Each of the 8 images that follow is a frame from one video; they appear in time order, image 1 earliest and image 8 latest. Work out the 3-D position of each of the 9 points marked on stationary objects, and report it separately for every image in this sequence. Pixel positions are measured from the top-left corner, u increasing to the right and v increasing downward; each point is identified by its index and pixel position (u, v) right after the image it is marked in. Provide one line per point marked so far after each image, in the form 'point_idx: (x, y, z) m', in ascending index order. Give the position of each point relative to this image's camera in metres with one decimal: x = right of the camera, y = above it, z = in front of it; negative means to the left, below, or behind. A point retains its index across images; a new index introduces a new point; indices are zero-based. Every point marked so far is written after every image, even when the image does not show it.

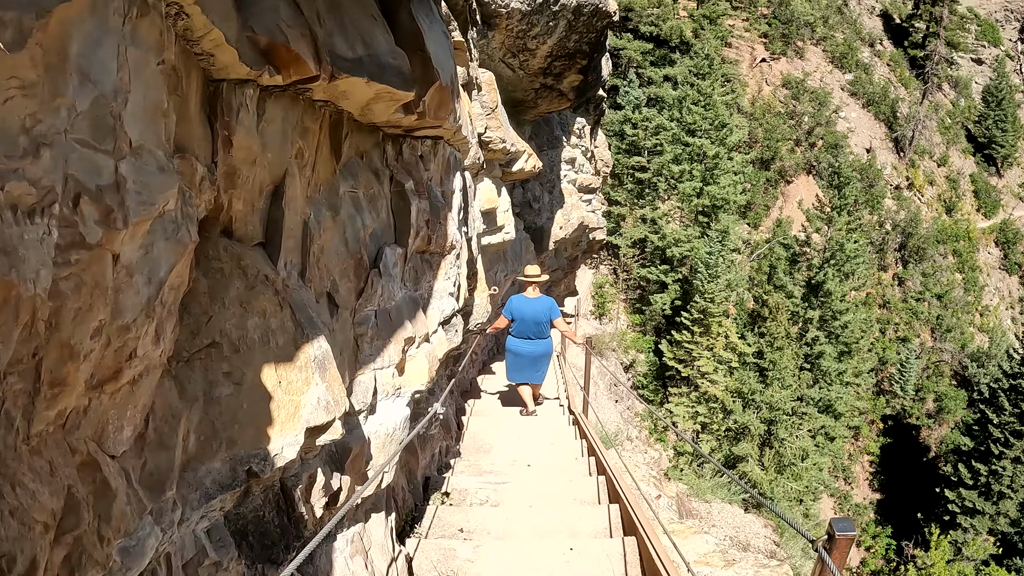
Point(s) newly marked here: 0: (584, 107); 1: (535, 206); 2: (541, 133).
0: (+1.1, +2.7, +16.9) m
1: (+0.3, +1.1, +14.9) m
2: (+0.4, +2.1, +15.1) m
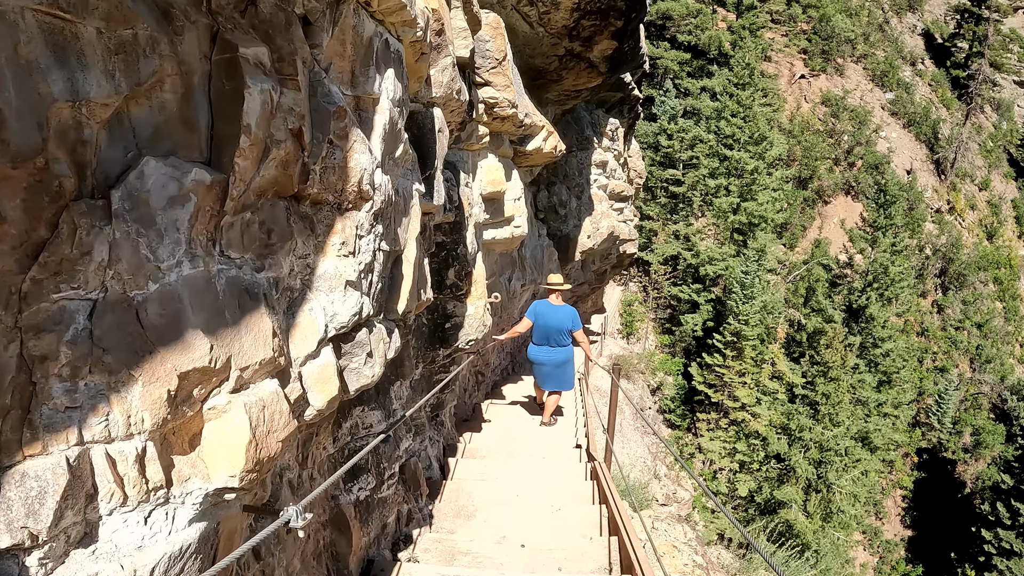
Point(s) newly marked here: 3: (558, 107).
0: (+1.5, +2.5, +15.4) m
1: (+0.6, +0.9, +13.4) m
2: (+0.7, +1.9, +13.7) m
3: (+0.6, +2.0, +11.4) m
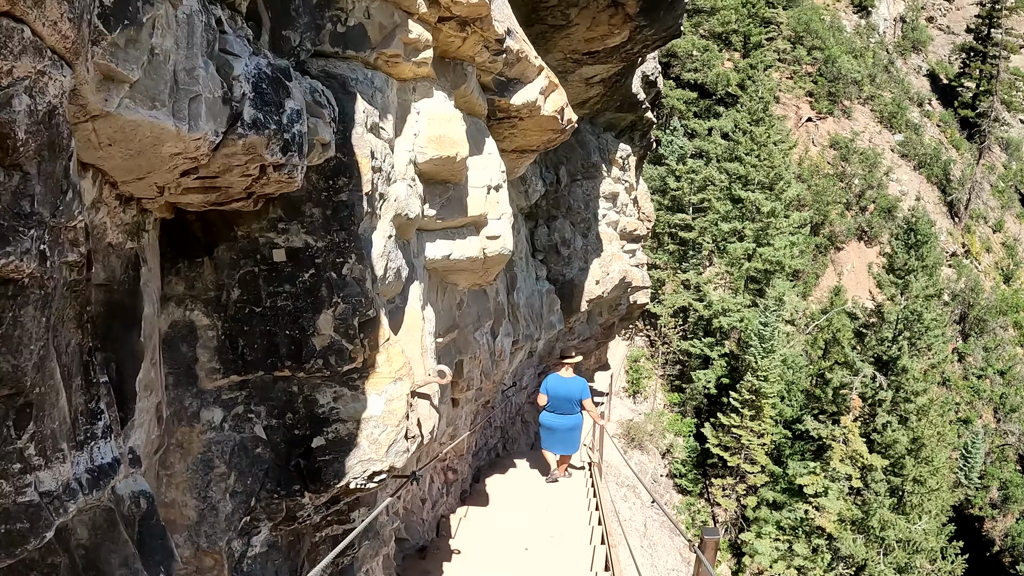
0: (+1.4, +1.8, +13.0) m
1: (+0.5, +0.4, +10.9) m
2: (+0.6, +1.3, +11.2) m
3: (+0.4, +1.6, +9.0) m
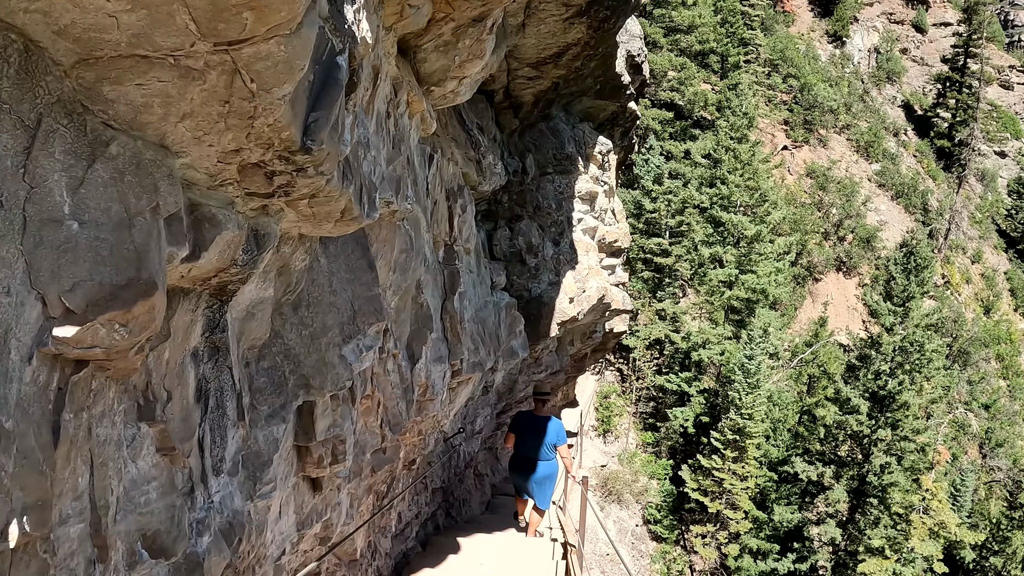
0: (+1.0, +1.6, +10.8) m
1: (+0.1, +0.2, +8.6) m
2: (+0.2, +1.2, +9.0) m
3: (+0.1, +1.5, +6.7) m
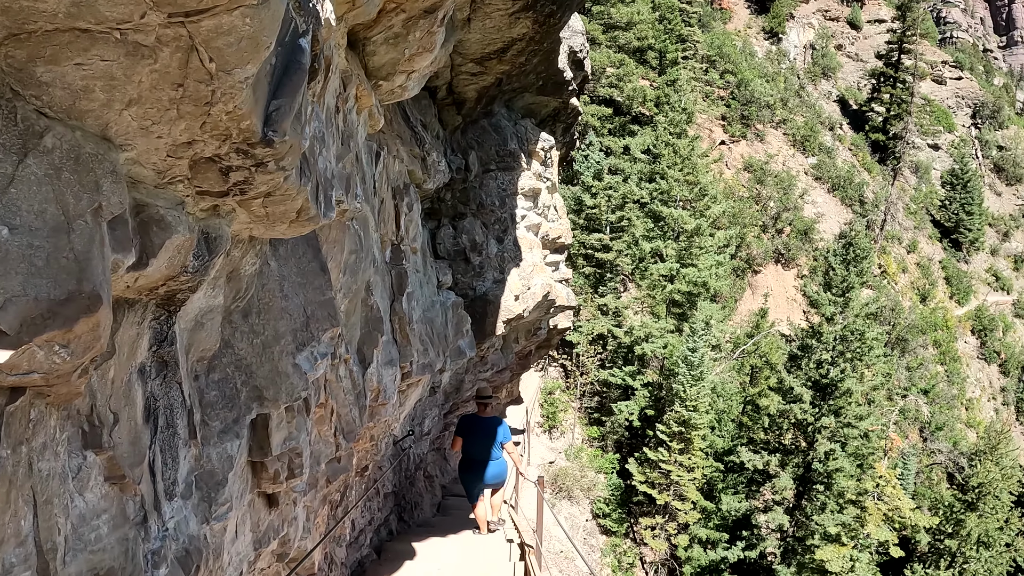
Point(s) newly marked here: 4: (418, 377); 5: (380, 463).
0: (+0.4, +1.6, +10.7) m
1: (-0.3, +0.2, +8.5) m
2: (-0.2, +1.2, +8.9) m
3: (-0.2, +1.5, +6.6) m
4: (-0.5, -0.4, +5.4) m
5: (-0.7, -0.9, +5.7) m
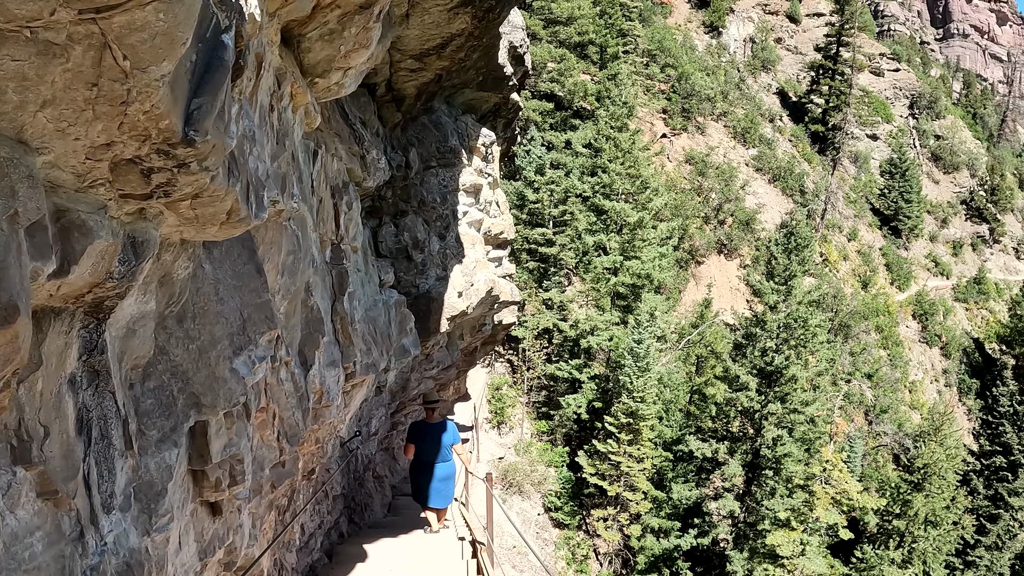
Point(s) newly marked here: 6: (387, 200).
0: (-0.2, +1.7, +10.7) m
1: (-0.7, +0.2, +8.5) m
2: (-0.7, +1.2, +8.8) m
3: (-0.6, +1.5, +6.6) m
4: (-0.7, -0.4, +5.4) m
5: (-1.0, -0.9, +5.6) m
6: (-1.0, +0.7, +8.4) m
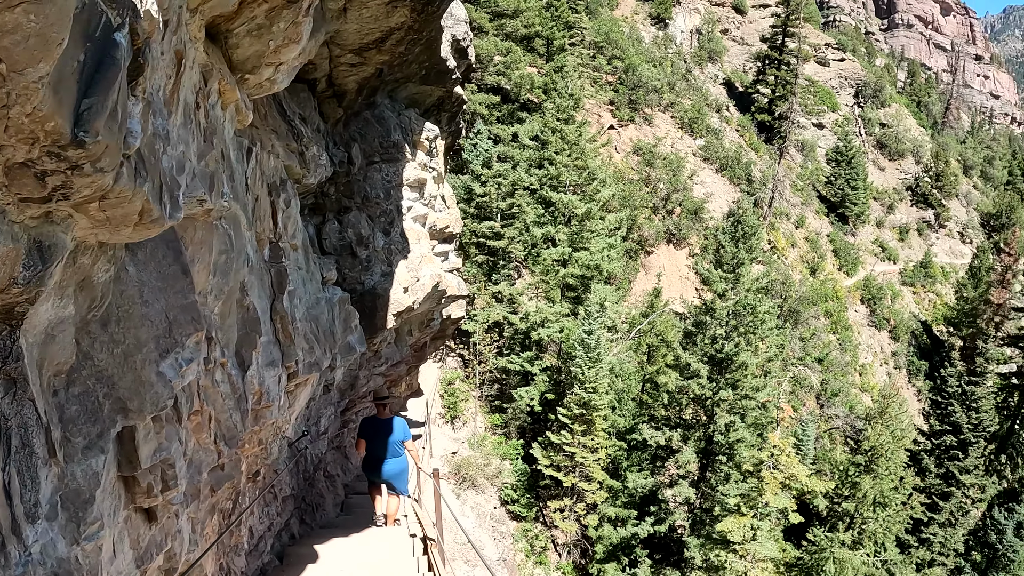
0: (-0.7, +1.7, +10.6) m
1: (-1.1, +0.3, +8.4) m
2: (-1.1, +1.3, +8.8) m
3: (-0.9, +1.5, +6.5) m
4: (-1.0, -0.4, +5.4) m
5: (-1.2, -0.9, +5.5) m
6: (-1.4, +0.7, +8.4) m
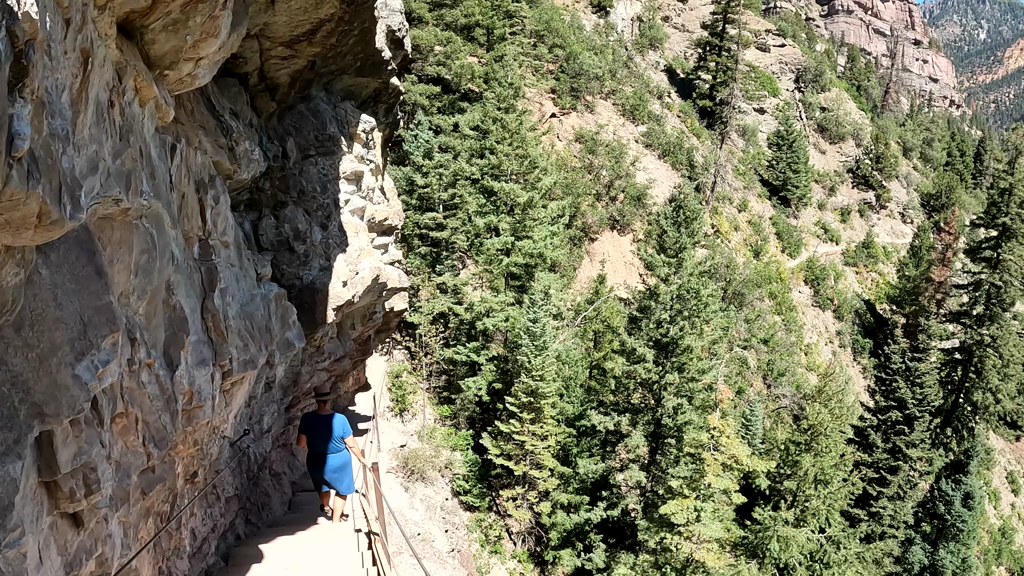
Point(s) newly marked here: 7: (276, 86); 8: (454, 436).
0: (-1.3, +1.8, +10.6) m
1: (-1.6, +0.3, +8.3) m
2: (-1.6, +1.3, +8.7) m
3: (-1.3, +1.6, +6.5) m
4: (-1.3, -0.4, +5.3) m
5: (-1.5, -0.9, +5.5) m
6: (-1.8, +0.7, +8.3) m
7: (-1.7, +1.5, +8.1) m
8: (-0.8, -2.1, +15.2) m
